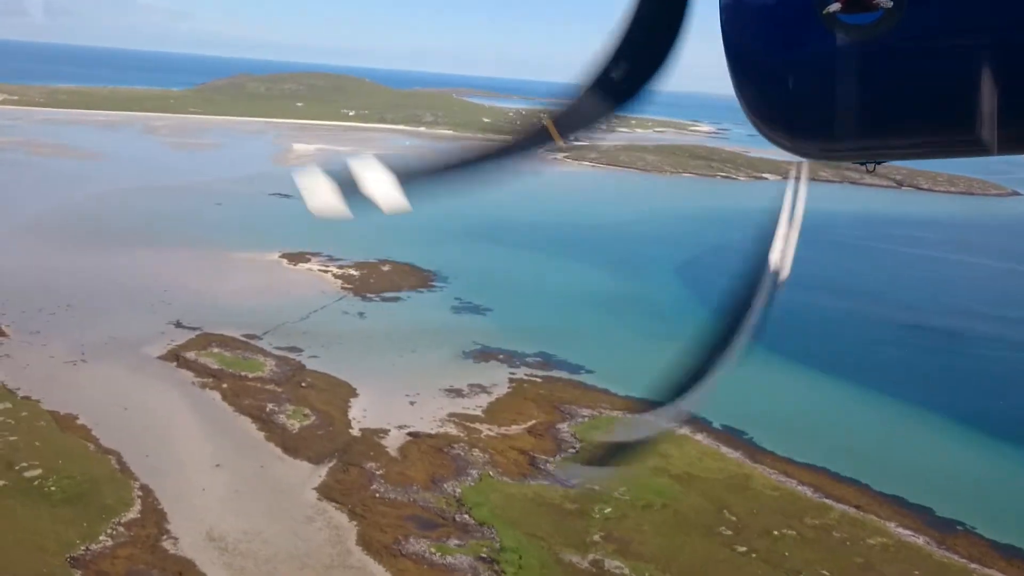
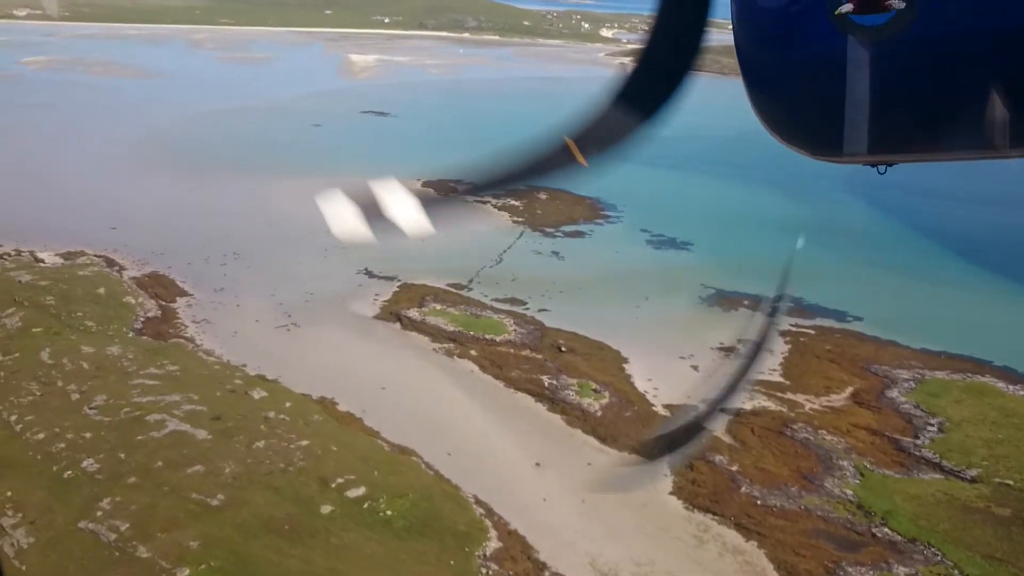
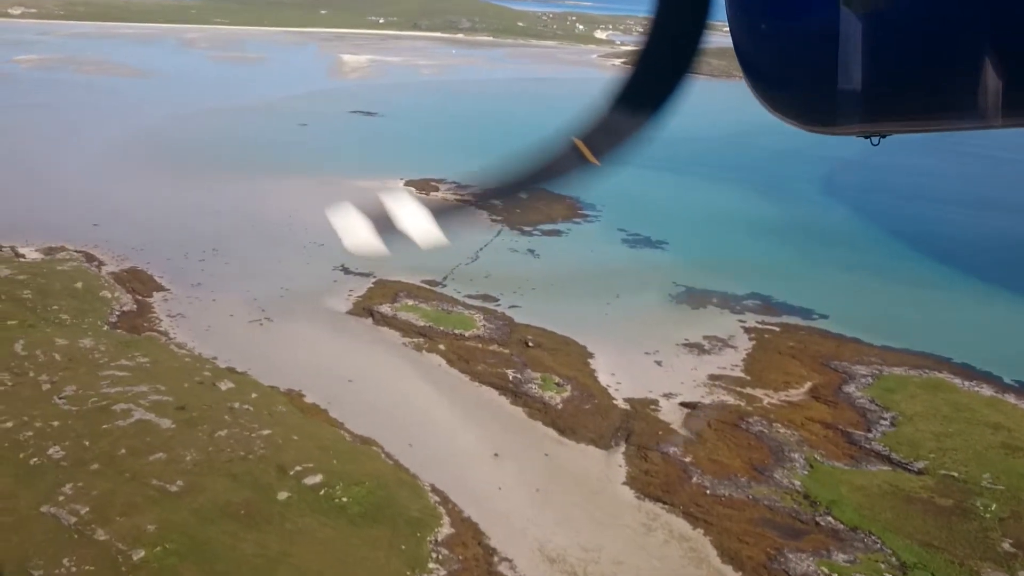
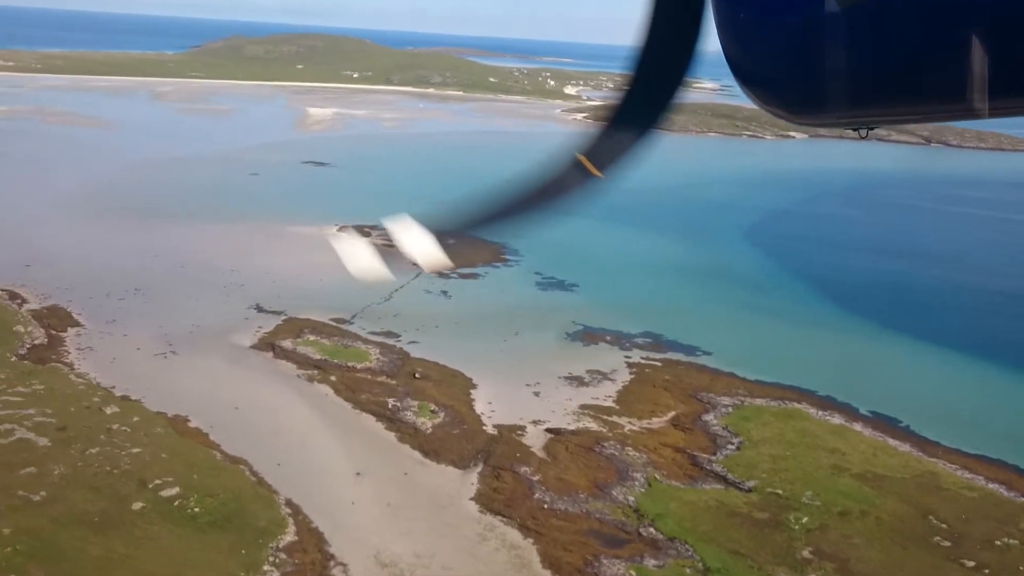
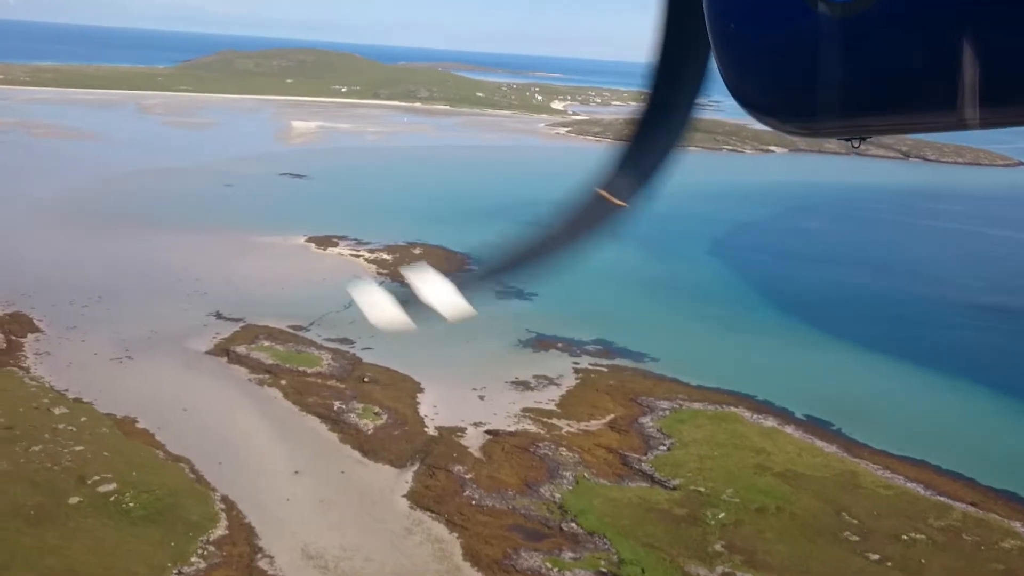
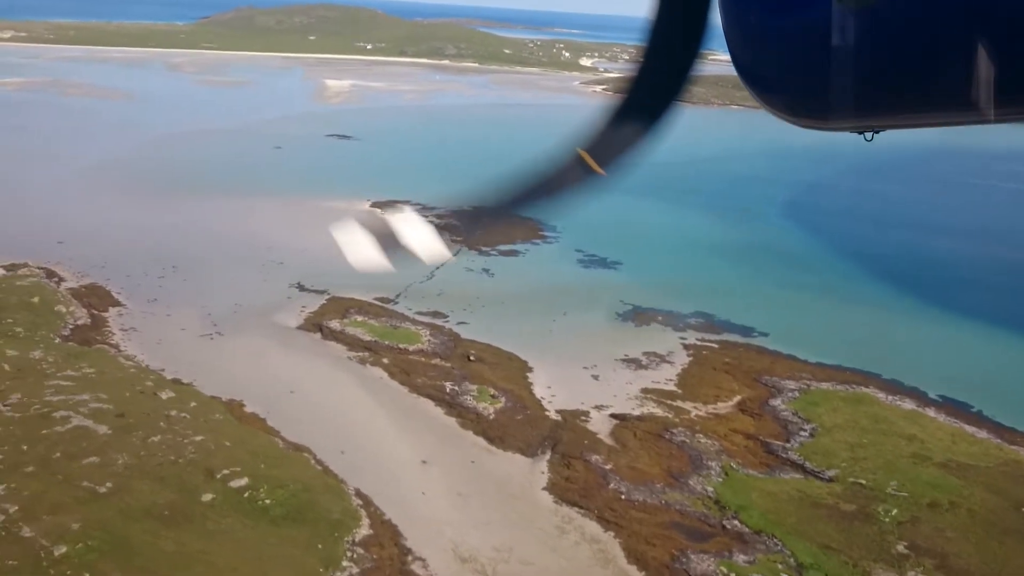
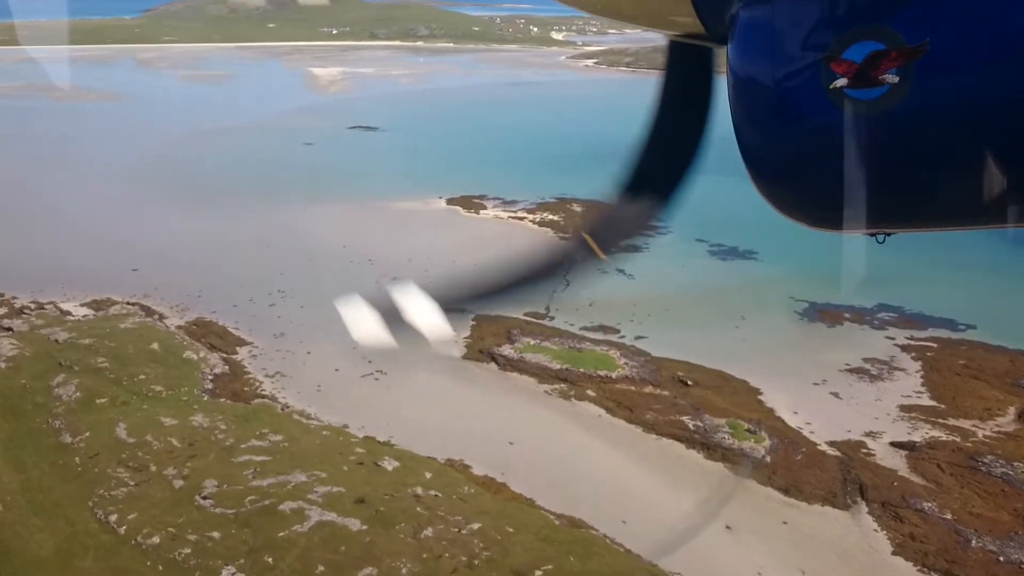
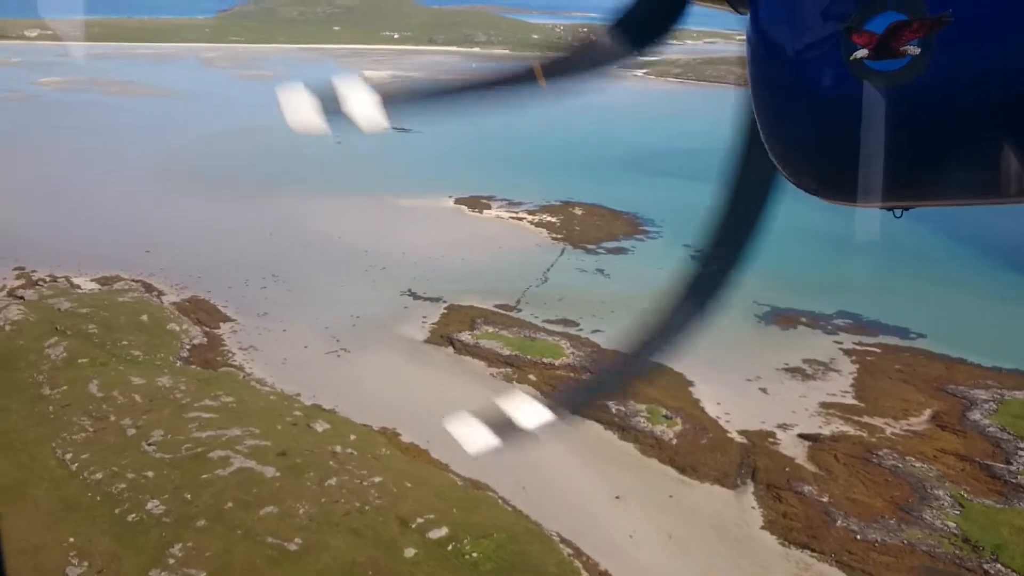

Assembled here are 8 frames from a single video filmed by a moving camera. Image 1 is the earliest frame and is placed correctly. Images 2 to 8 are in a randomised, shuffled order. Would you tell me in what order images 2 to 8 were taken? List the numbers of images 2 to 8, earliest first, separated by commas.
5, 4, 6, 3, 2, 8, 7
